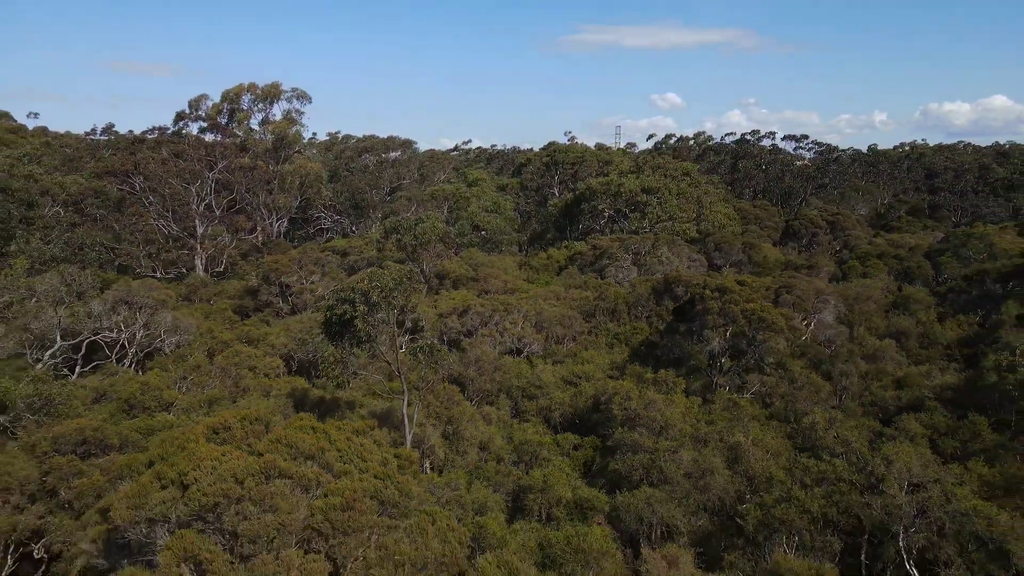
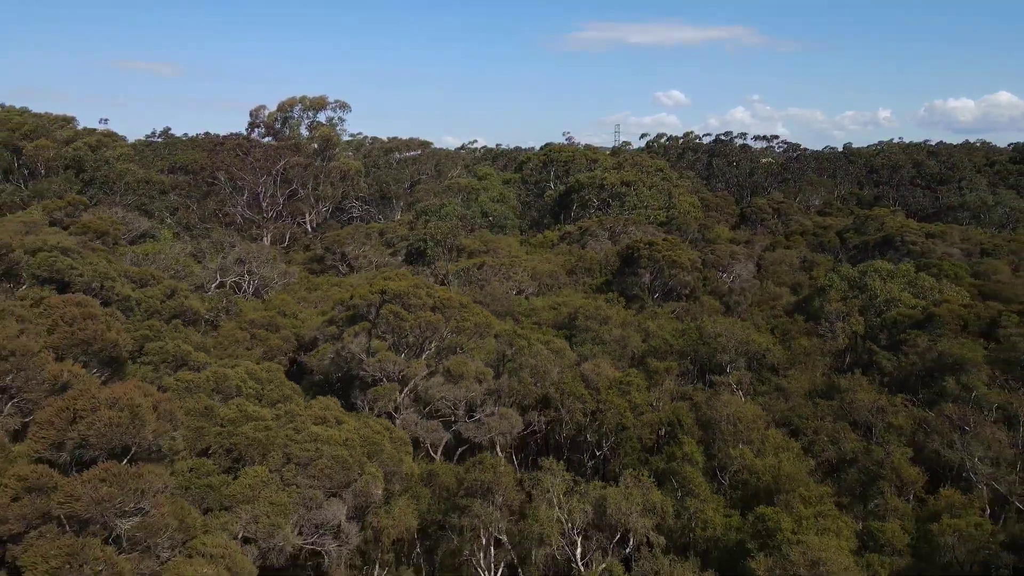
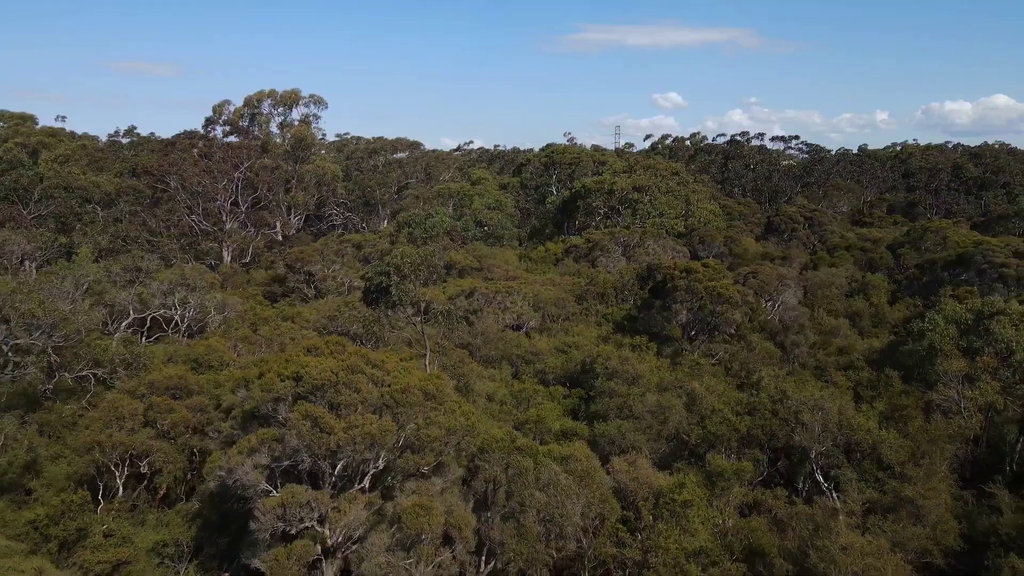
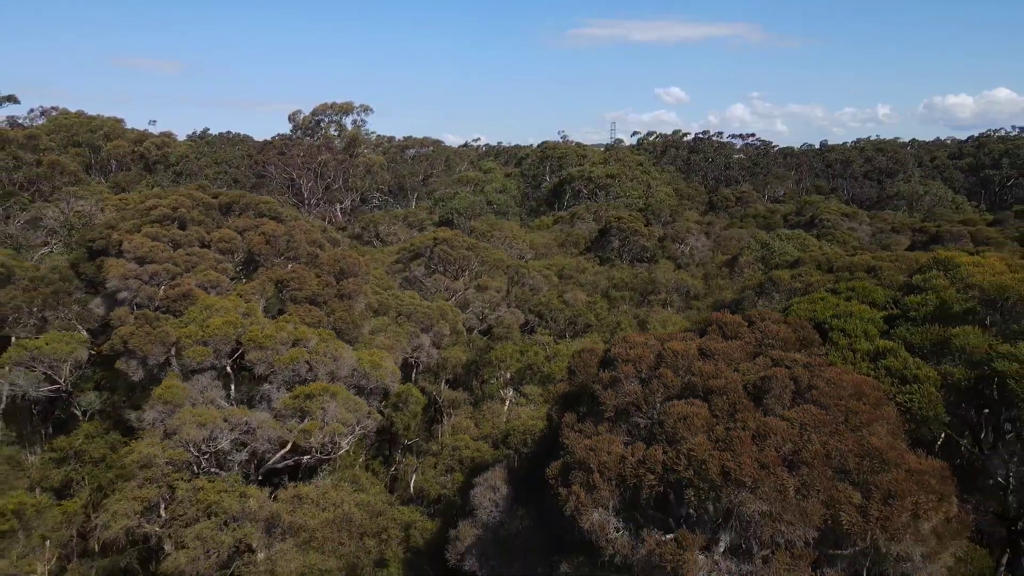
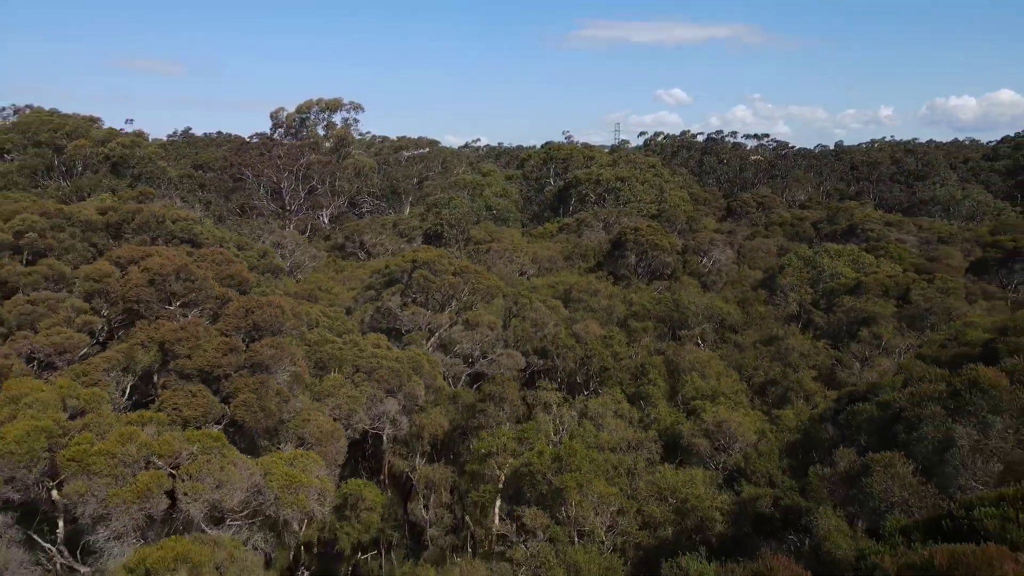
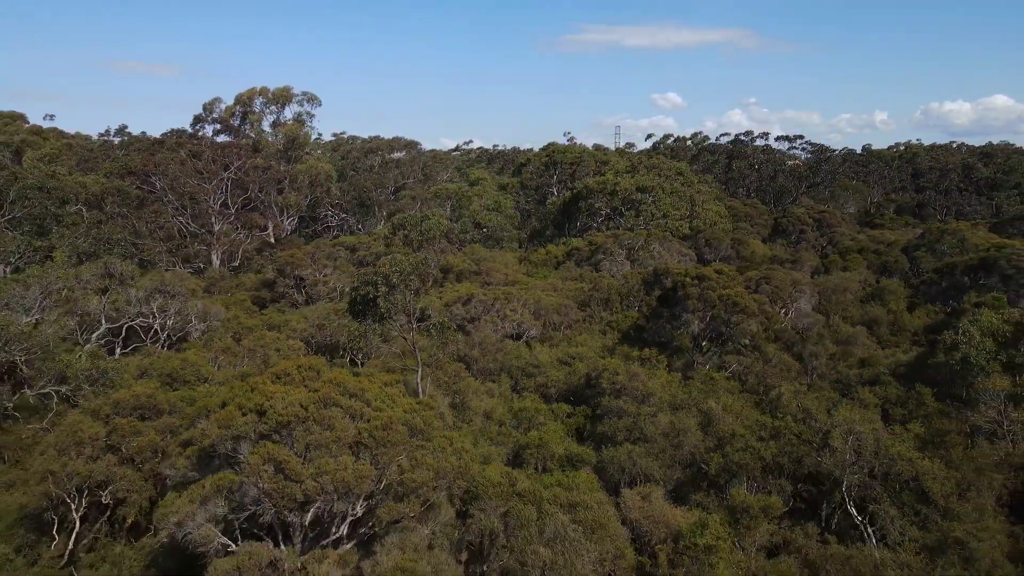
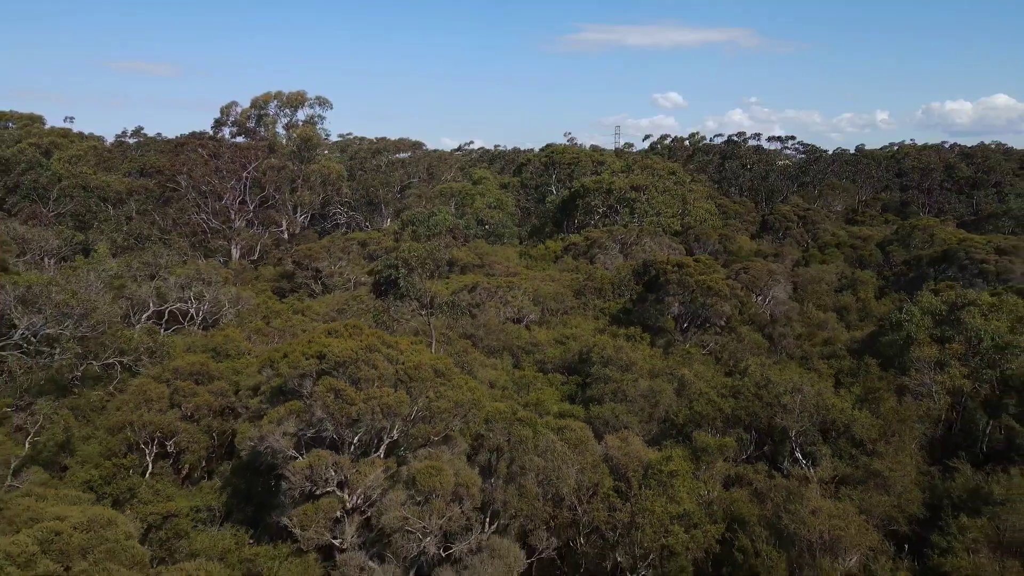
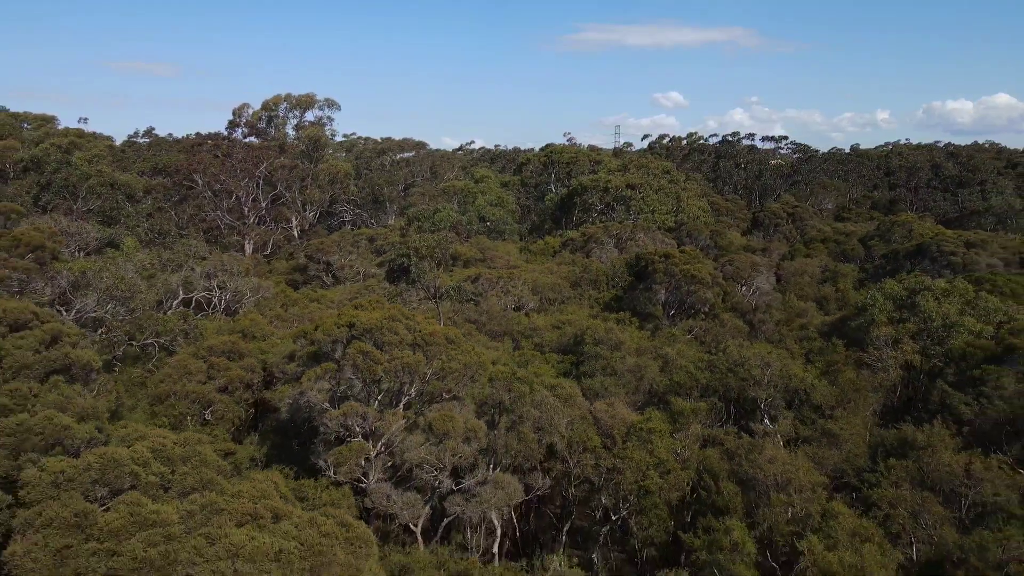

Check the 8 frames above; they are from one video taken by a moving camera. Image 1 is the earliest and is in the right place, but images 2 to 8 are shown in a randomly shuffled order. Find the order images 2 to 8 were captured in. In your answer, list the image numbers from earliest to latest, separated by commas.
6, 3, 7, 8, 2, 5, 4
